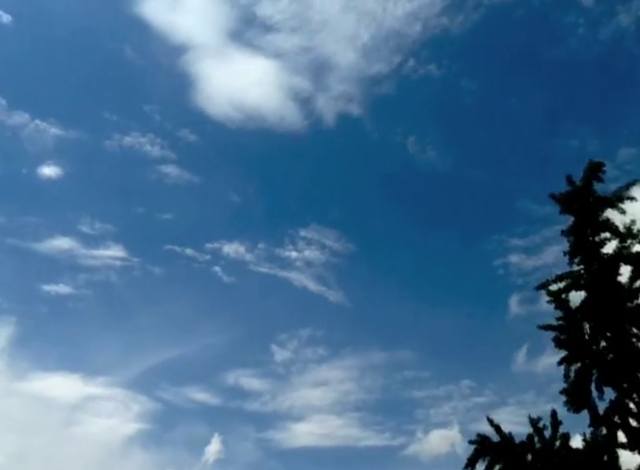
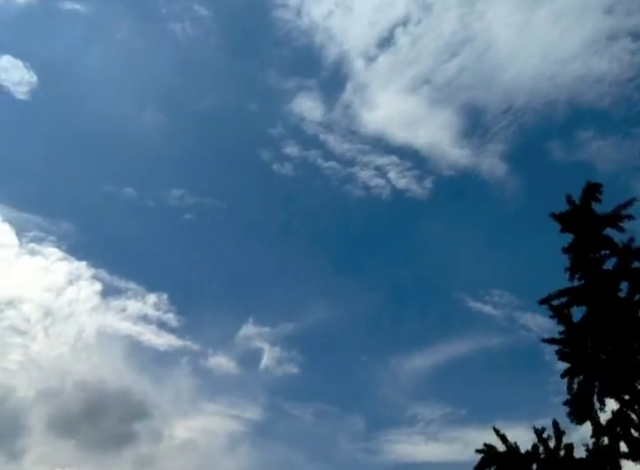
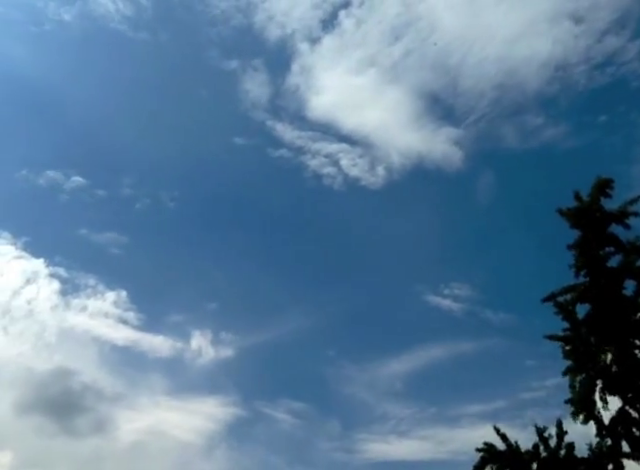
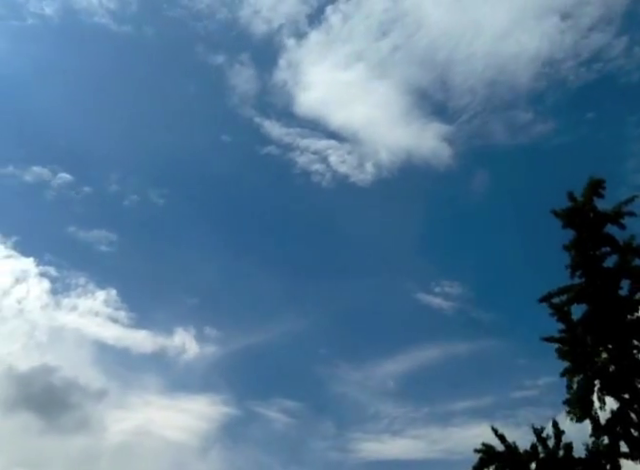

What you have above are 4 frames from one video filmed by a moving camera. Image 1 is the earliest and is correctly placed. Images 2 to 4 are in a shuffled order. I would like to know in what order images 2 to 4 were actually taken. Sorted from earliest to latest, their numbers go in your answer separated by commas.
4, 3, 2
